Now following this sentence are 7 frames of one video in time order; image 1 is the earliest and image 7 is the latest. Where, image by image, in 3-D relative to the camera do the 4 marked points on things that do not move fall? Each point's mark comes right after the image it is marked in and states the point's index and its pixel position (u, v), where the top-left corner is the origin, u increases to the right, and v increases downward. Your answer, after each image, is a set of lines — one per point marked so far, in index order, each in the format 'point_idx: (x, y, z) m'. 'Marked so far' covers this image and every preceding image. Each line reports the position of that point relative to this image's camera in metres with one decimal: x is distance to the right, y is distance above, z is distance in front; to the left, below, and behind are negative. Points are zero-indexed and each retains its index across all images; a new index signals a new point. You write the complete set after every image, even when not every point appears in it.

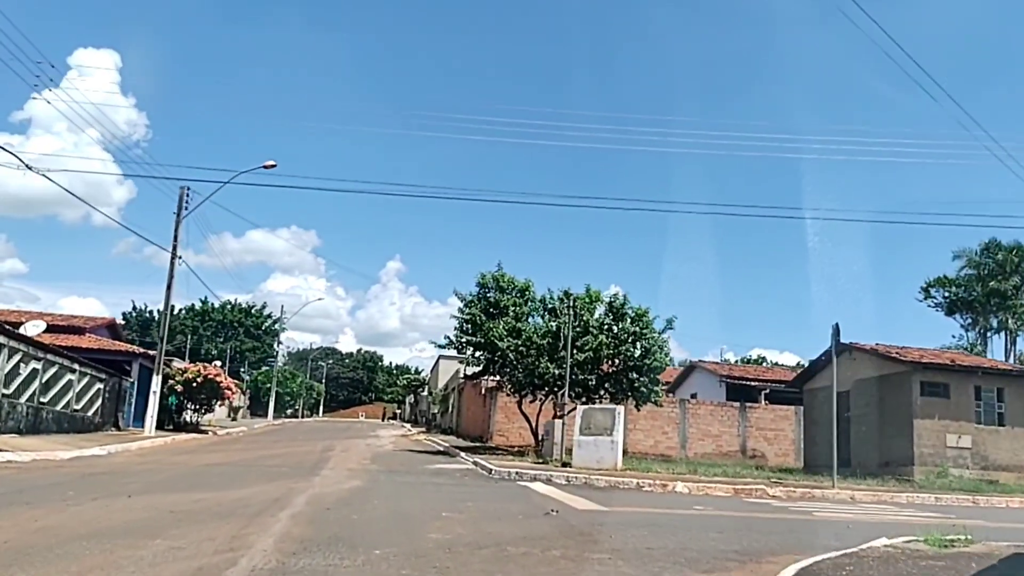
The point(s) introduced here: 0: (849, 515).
0: (+7.8, -5.3, +15.5) m
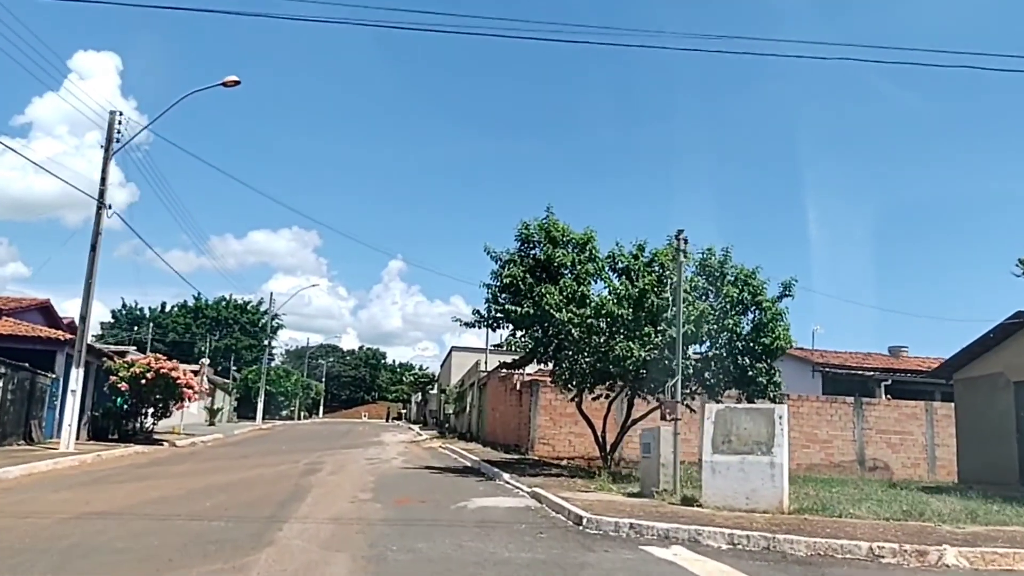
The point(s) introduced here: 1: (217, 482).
0: (+9.6, -3.7, +6.7) m
1: (-7.9, -5.2, +17.9) m
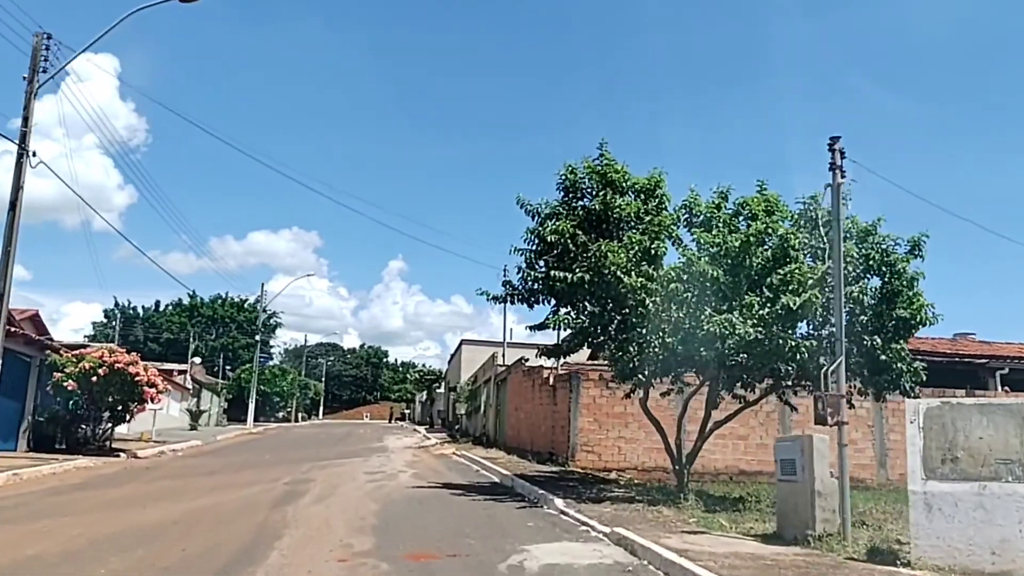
0: (+10.7, -2.6, +1.3) m
1: (-6.8, -4.3, +12.6) m
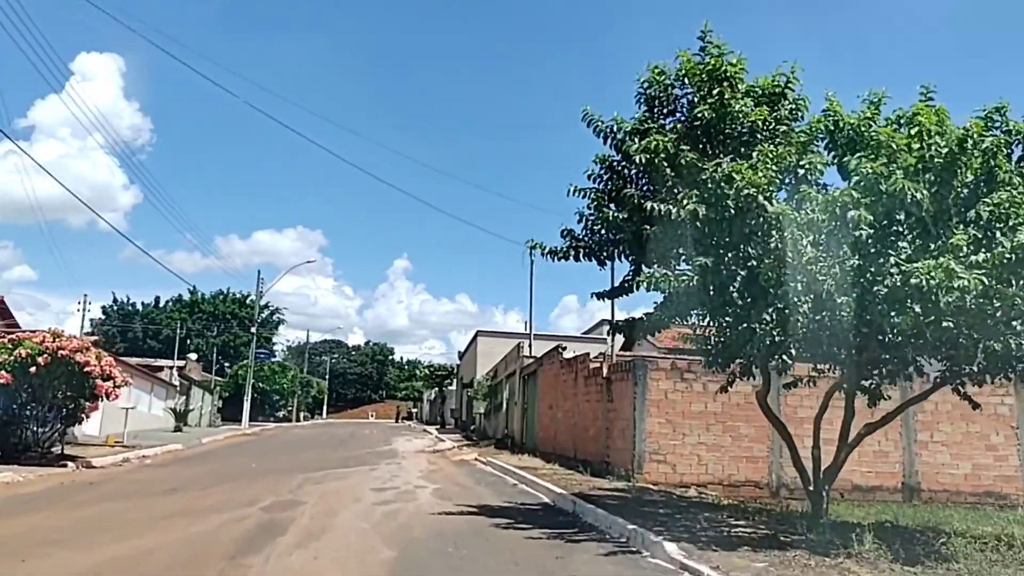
0: (+11.8, -1.7, -3.6) m
1: (-5.6, -3.4, +7.8) m
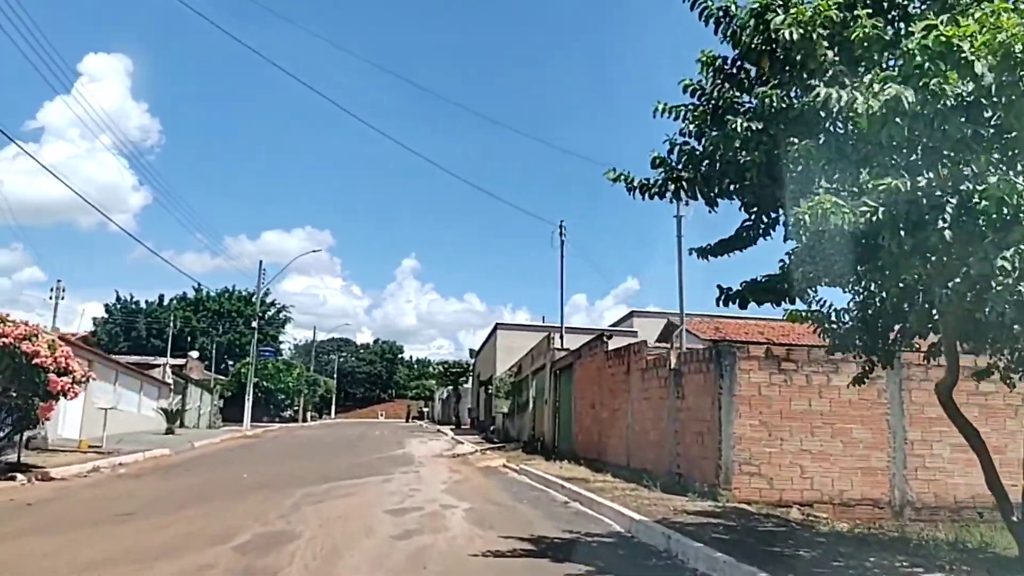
0: (+12.6, -1.0, -7.4) m
1: (-4.7, -2.7, +4.2) m
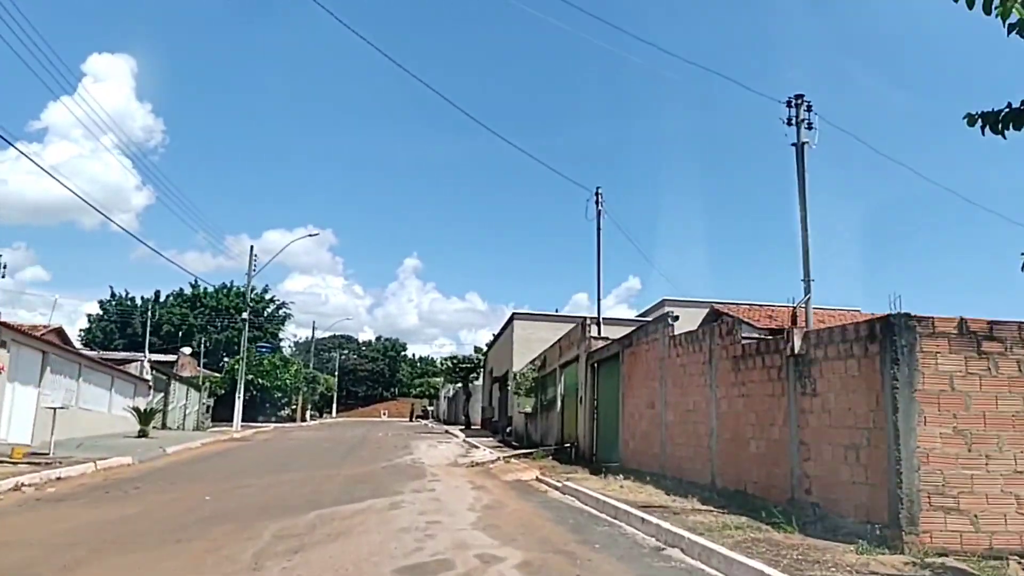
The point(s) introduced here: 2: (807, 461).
0: (+13.5, -0.2, -11.9) m
1: (-3.7, -2.0, -0.2) m
2: (+4.8, -2.8, +10.8) m
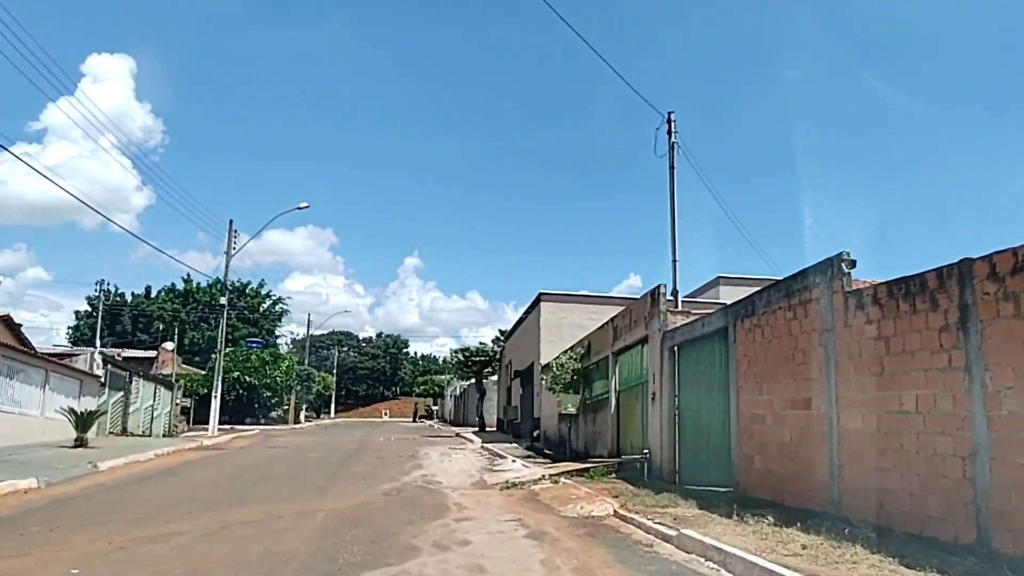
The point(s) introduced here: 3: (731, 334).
0: (+14.7, +0.9, -18.1) m
1: (-2.5, -0.9, -6.4) m
2: (+6.0, -1.7, +4.6) m
3: (+4.4, -0.9, +13.8) m
